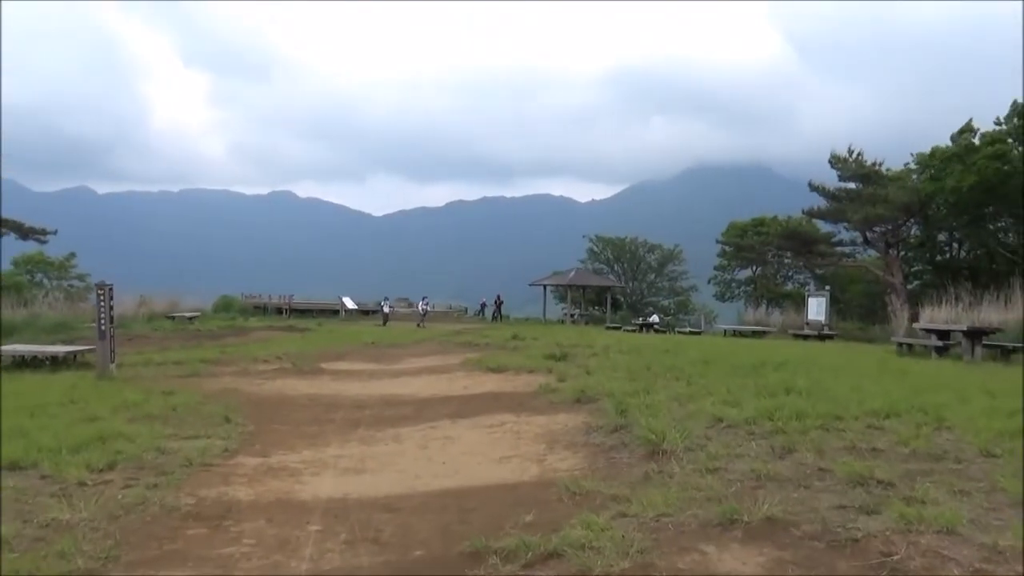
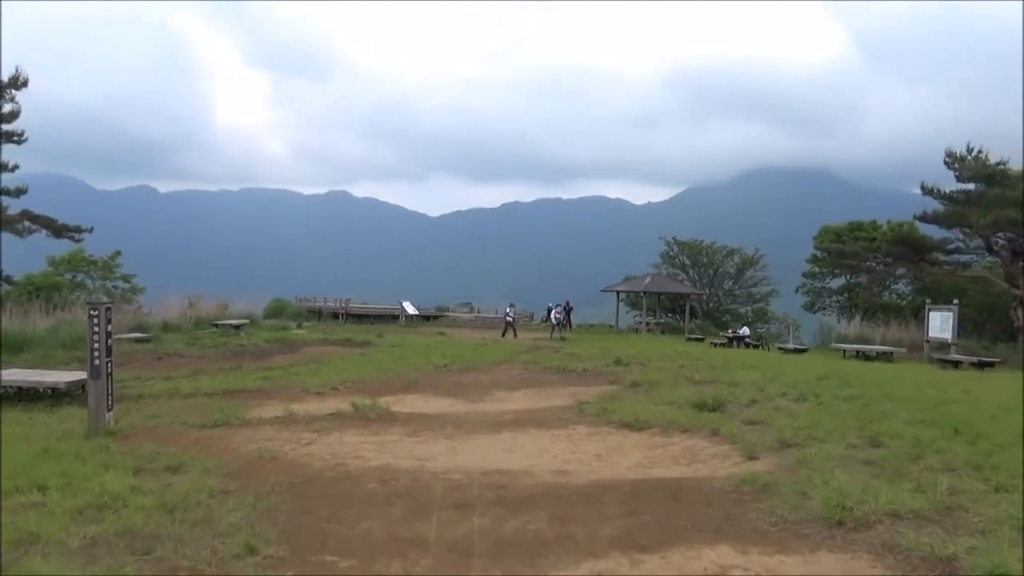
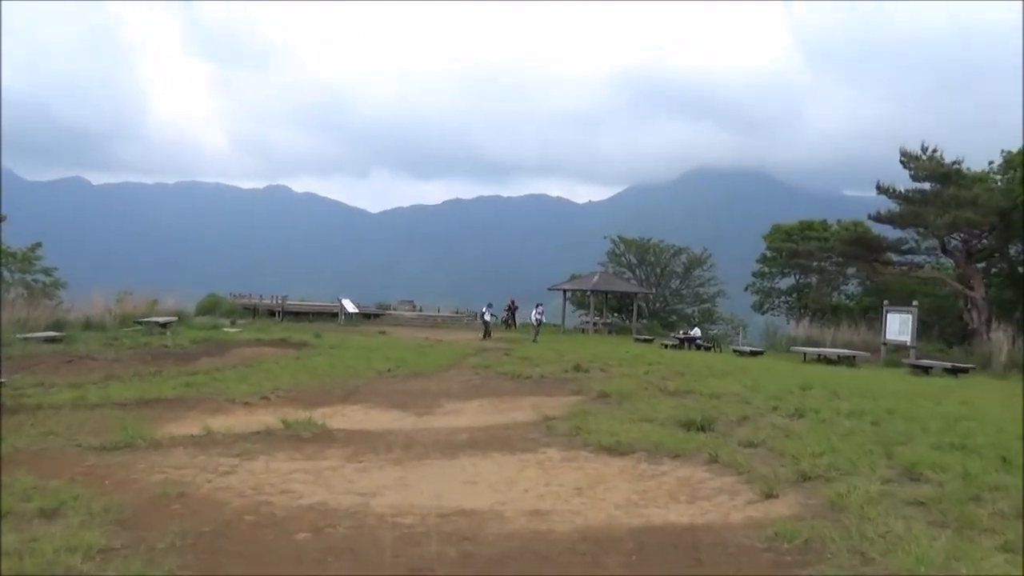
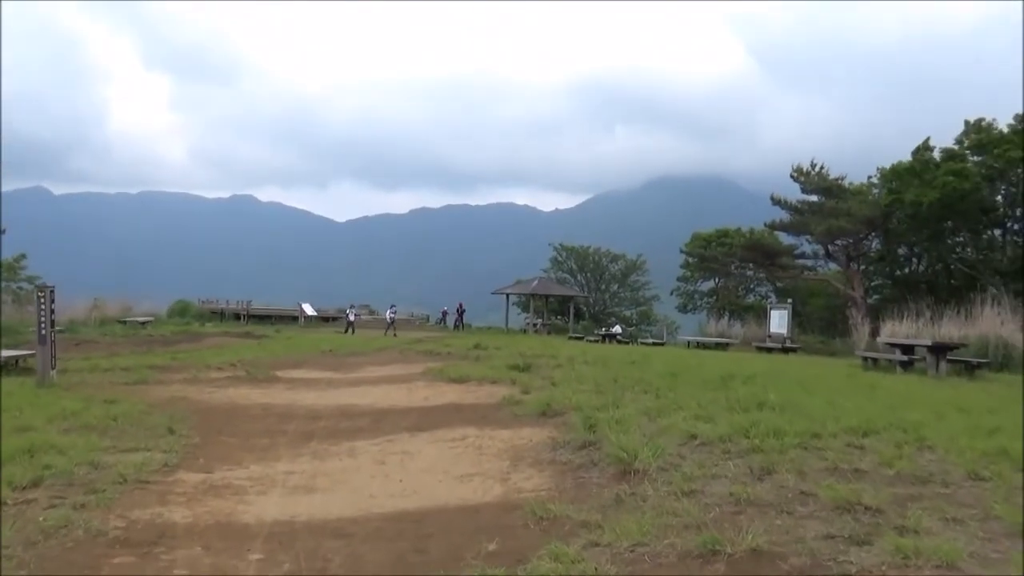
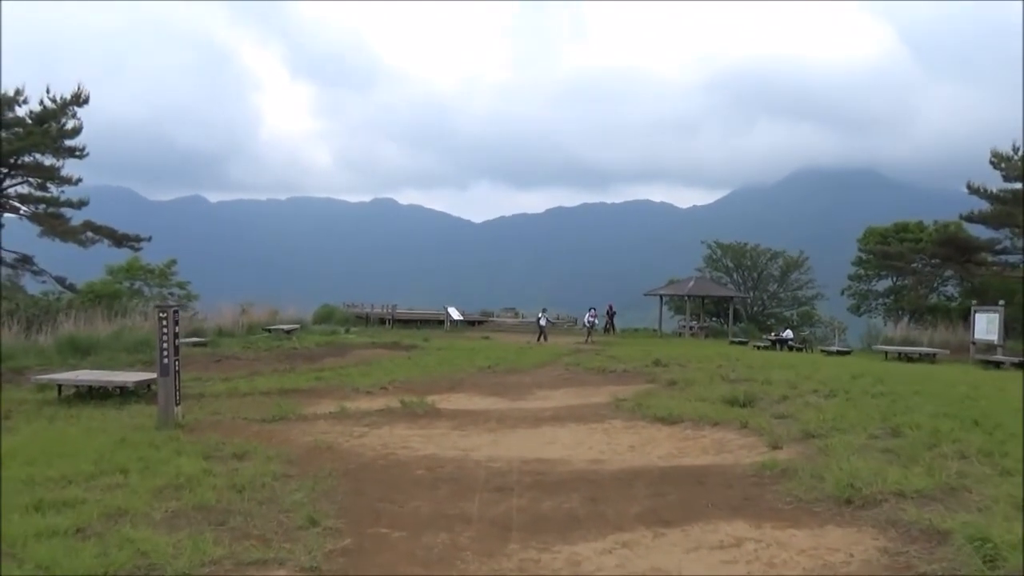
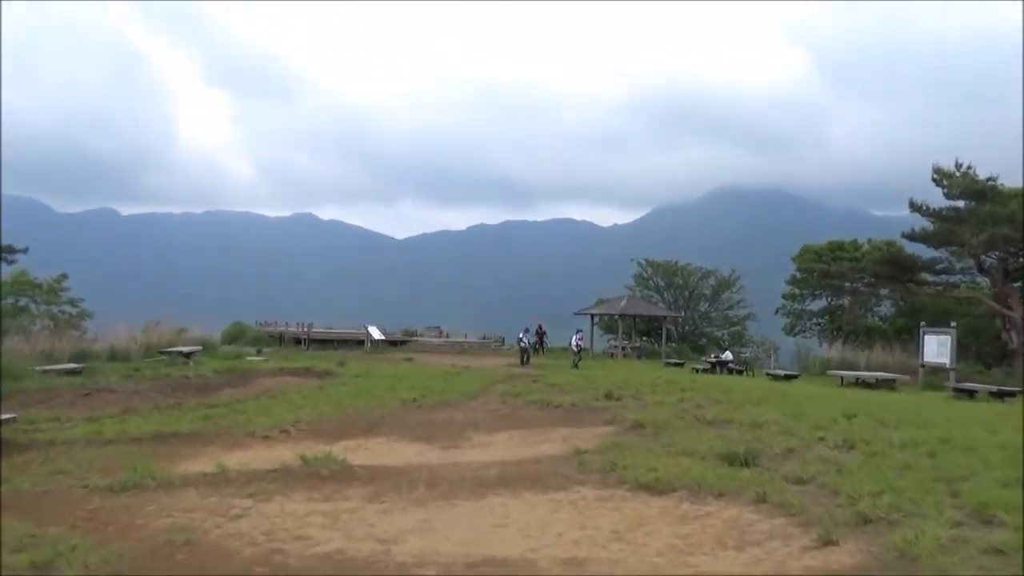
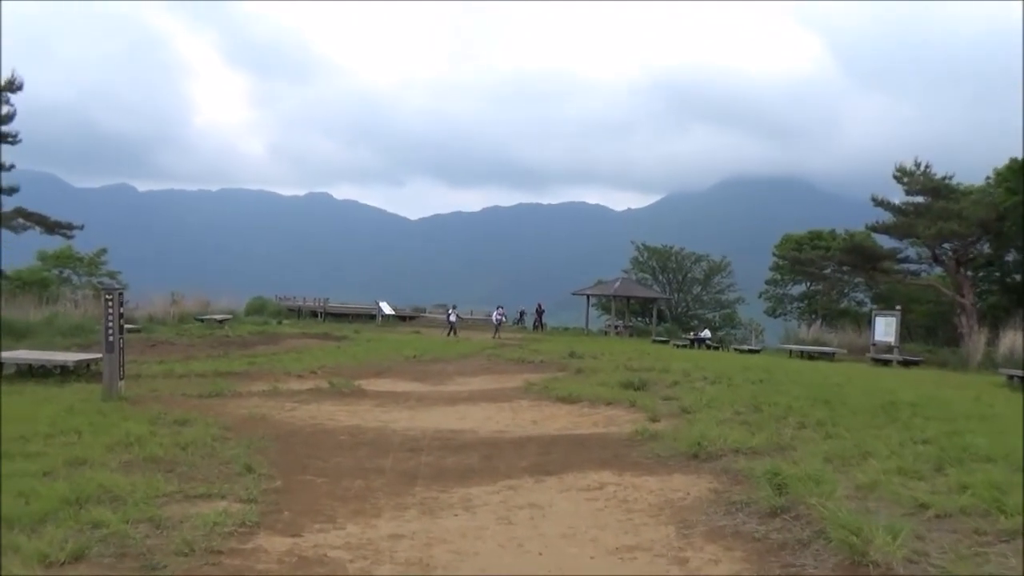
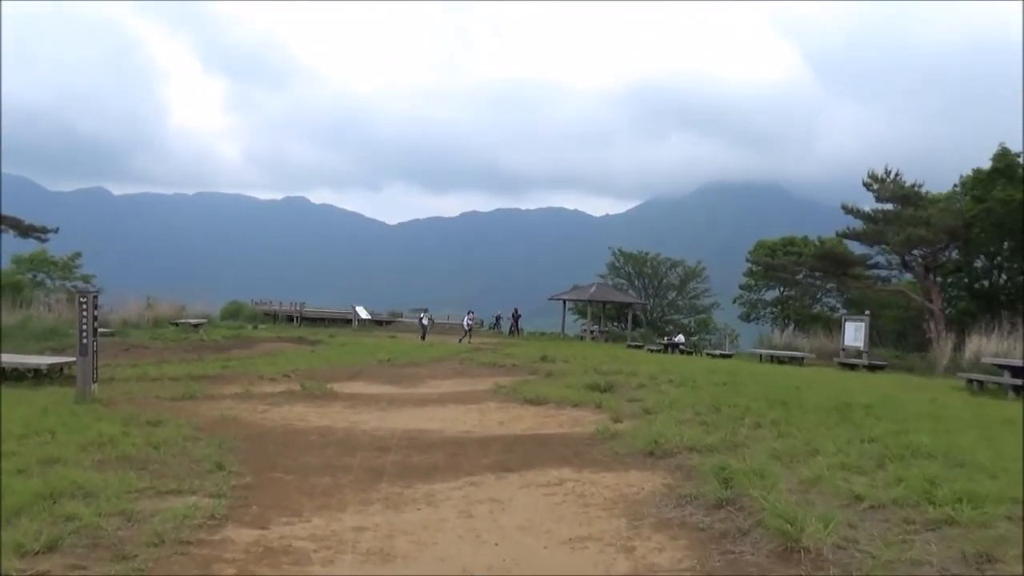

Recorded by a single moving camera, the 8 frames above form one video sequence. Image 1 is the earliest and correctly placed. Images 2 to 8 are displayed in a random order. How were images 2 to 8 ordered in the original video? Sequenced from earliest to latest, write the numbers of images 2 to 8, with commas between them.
4, 8, 7, 5, 2, 3, 6
